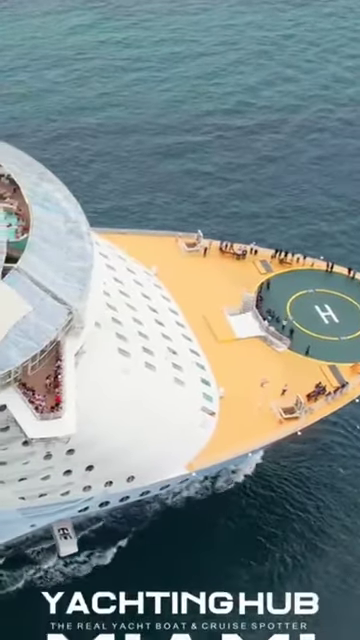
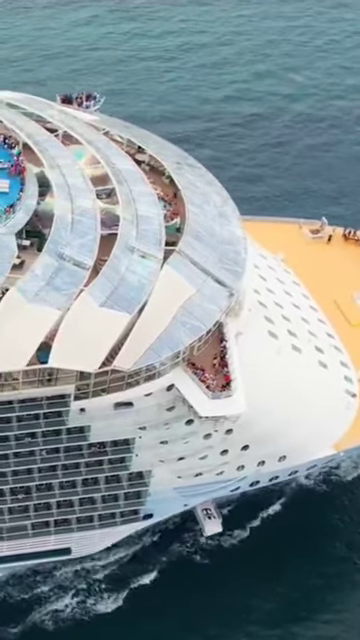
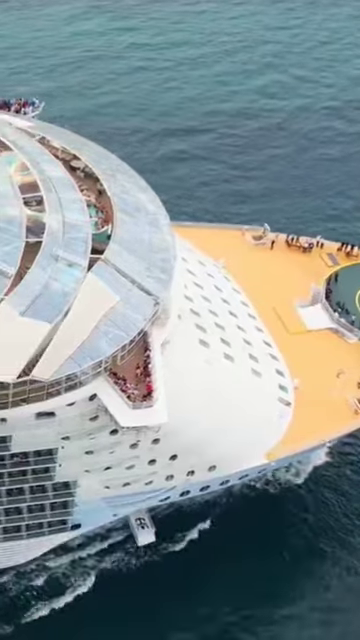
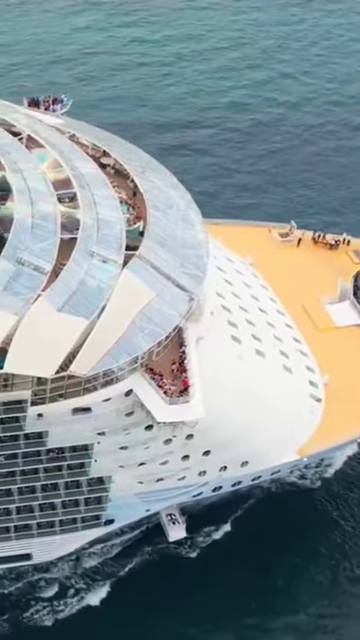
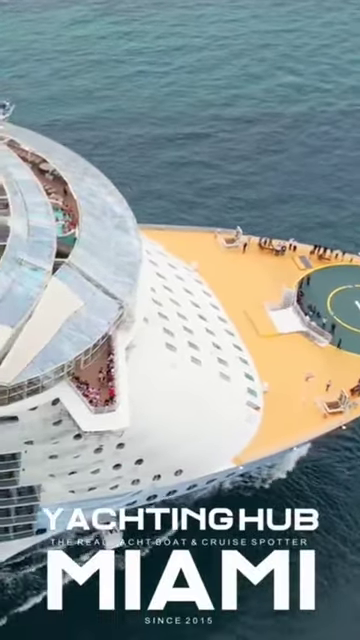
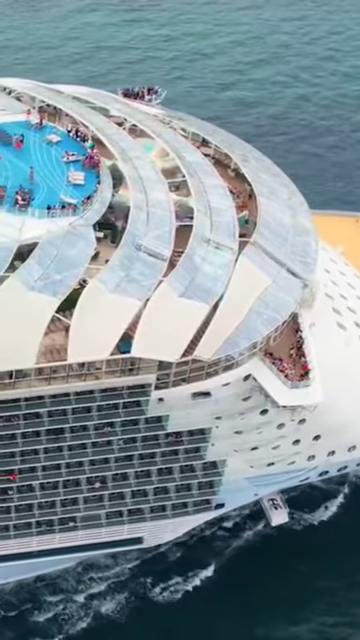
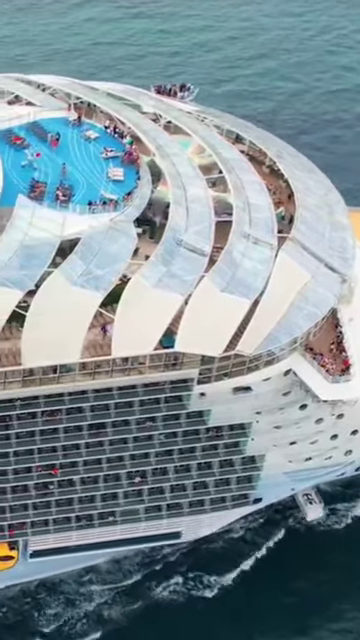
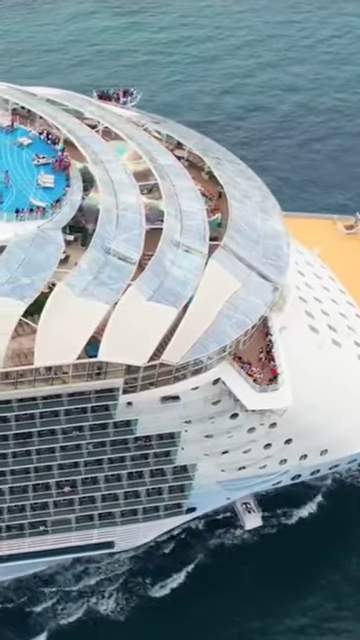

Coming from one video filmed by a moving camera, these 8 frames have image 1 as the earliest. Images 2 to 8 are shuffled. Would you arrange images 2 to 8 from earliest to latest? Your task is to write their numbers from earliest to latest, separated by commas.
5, 3, 4, 2, 8, 6, 7
